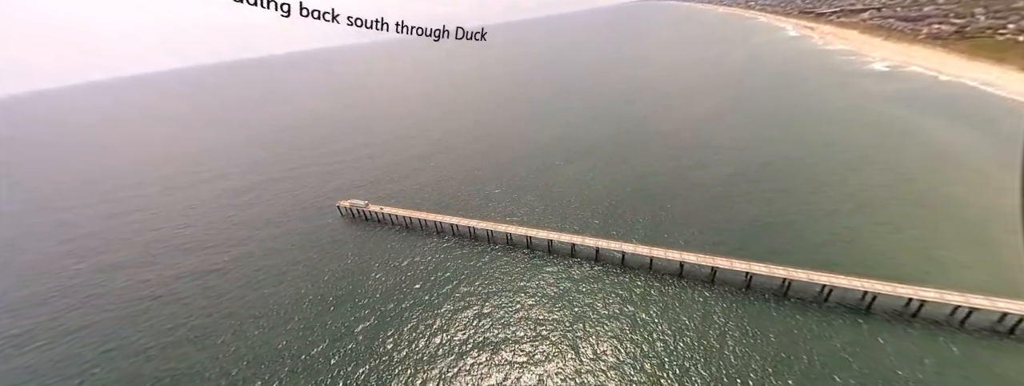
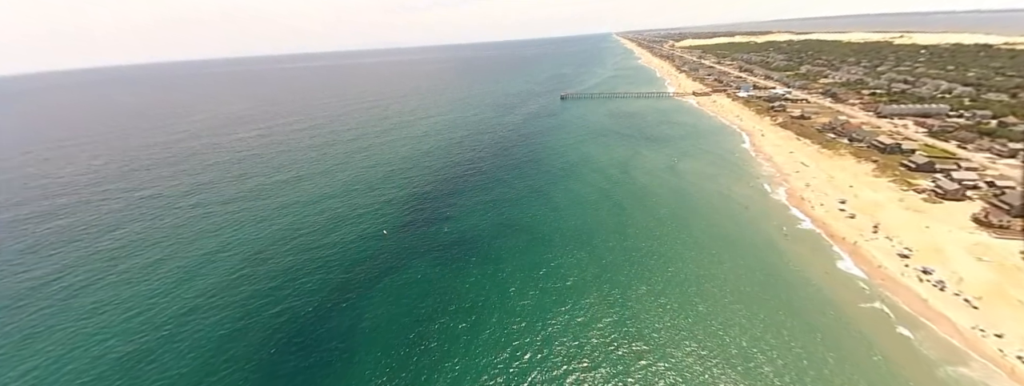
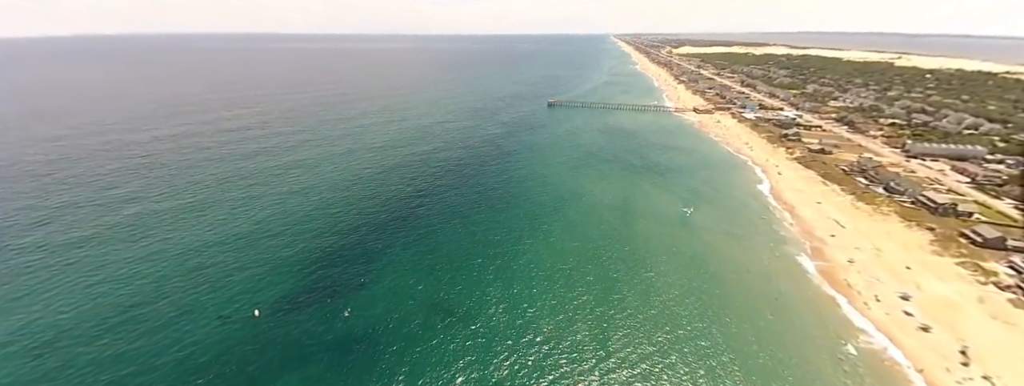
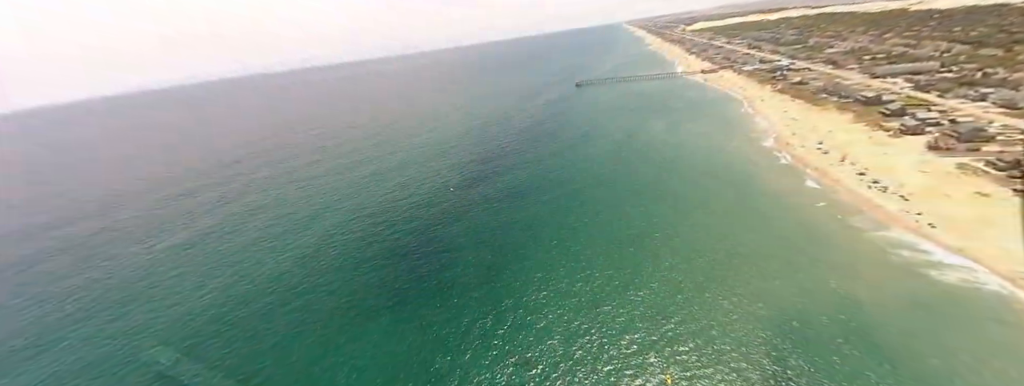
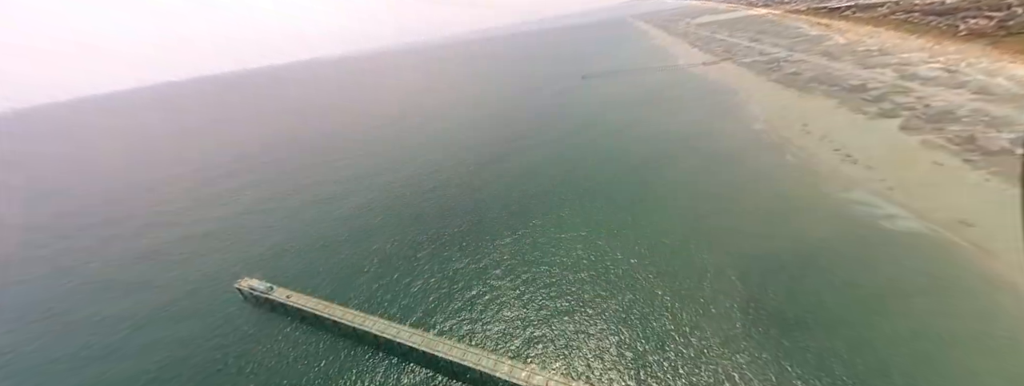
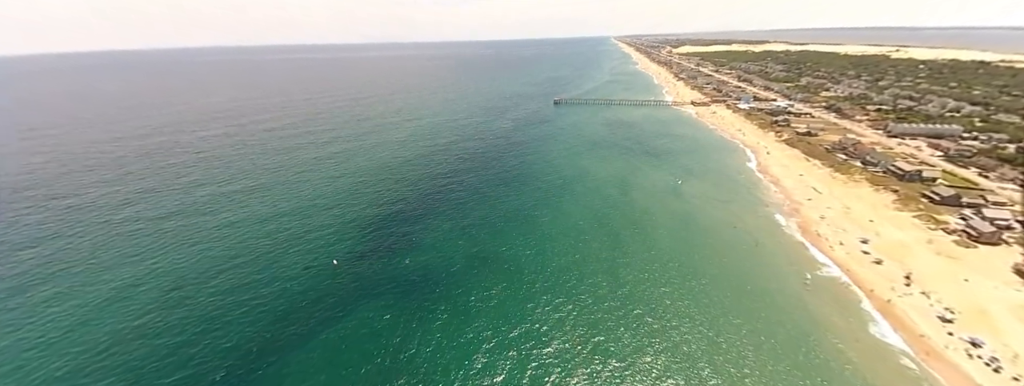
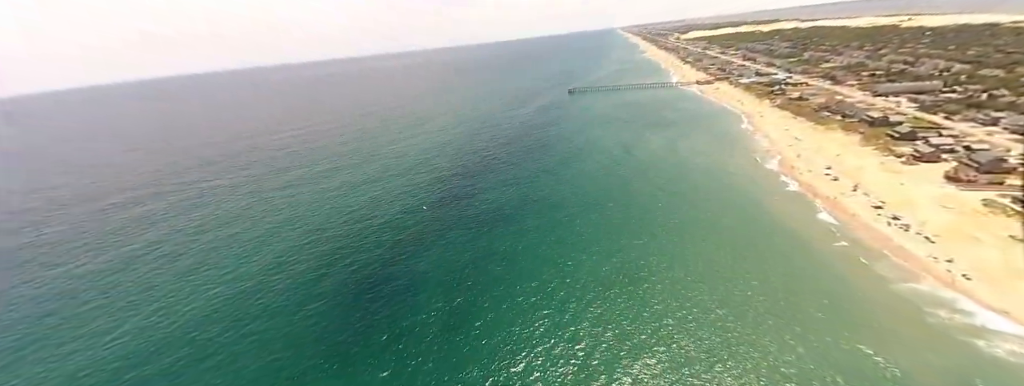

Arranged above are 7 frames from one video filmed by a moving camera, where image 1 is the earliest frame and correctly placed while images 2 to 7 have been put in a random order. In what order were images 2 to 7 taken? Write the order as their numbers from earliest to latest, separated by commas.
5, 4, 7, 2, 6, 3
